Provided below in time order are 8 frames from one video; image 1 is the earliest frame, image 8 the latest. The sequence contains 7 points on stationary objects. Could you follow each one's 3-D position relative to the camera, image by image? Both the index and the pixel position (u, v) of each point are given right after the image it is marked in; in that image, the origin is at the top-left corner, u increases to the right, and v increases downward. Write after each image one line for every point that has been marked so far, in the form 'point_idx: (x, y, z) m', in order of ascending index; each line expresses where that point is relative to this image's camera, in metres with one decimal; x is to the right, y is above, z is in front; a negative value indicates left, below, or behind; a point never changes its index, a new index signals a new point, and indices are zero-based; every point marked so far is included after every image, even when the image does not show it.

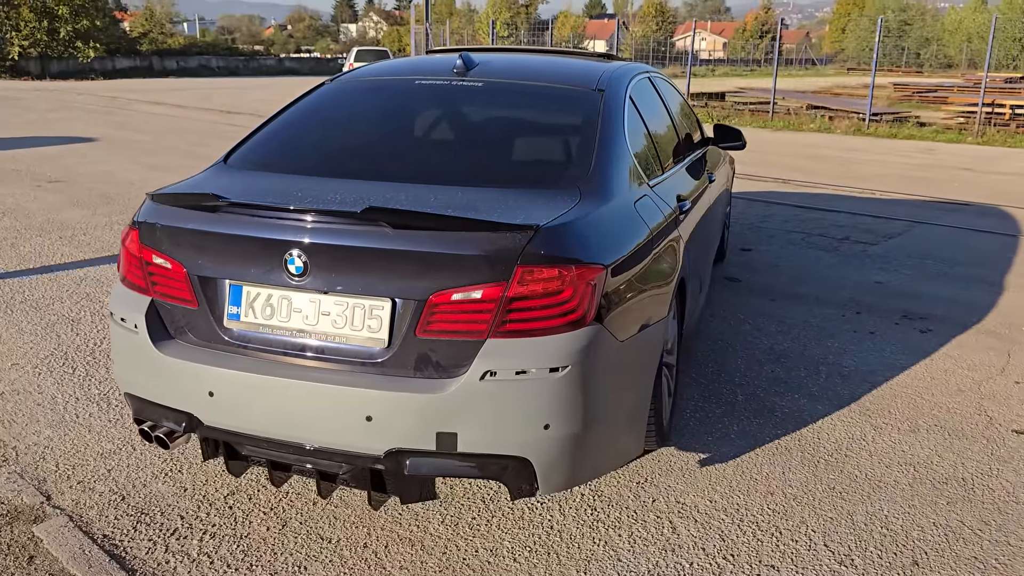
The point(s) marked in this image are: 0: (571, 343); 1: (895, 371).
0: (+0.2, -0.1, +2.2) m
1: (+1.7, -0.4, +3.9) m
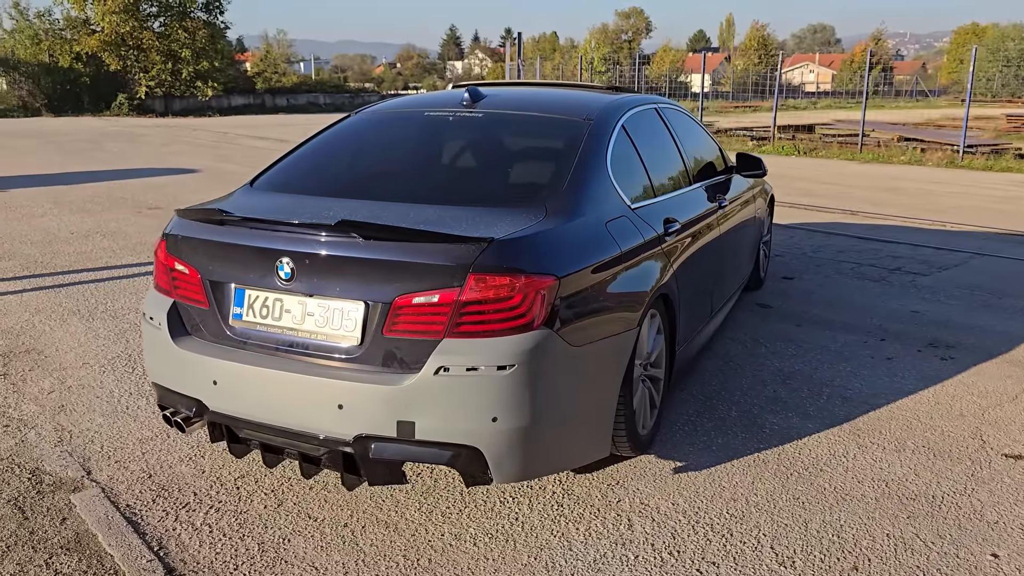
0: (0.0, -0.2, +2.5) m
1: (+1.8, -0.5, +3.9) m
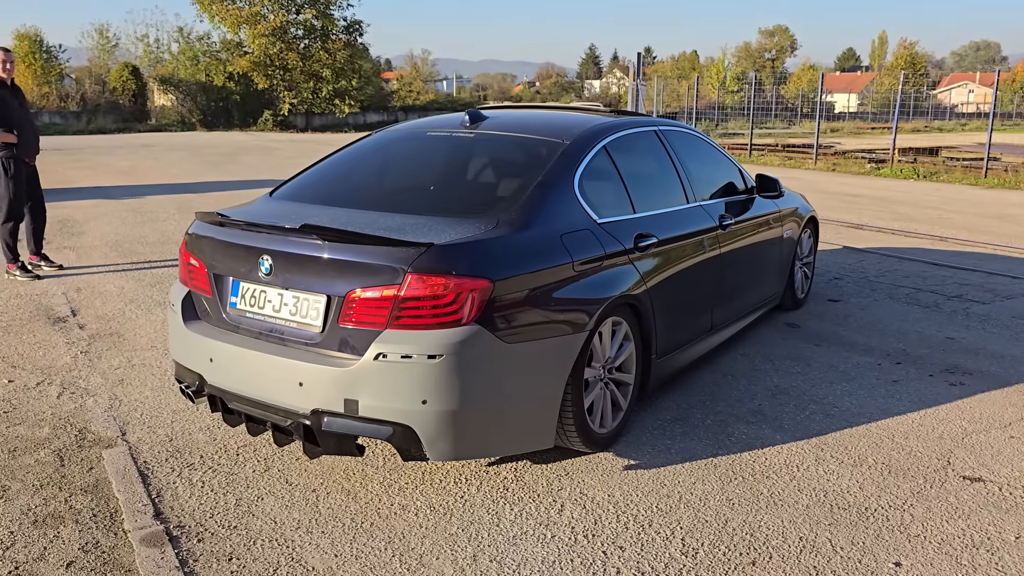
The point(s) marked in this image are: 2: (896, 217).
0: (-0.2, -0.2, +2.8) m
1: (+1.7, -0.6, +4.0) m
2: (+4.8, +0.9, +10.7) m
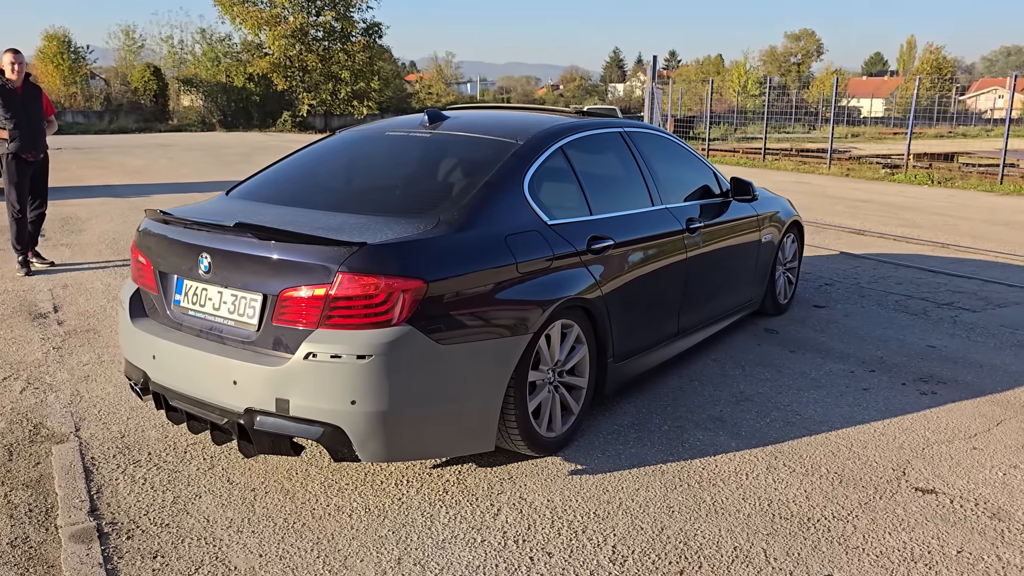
0: (-0.4, -0.2, +2.8) m
1: (+1.5, -0.6, +3.9) m
2: (+4.8, +0.8, +10.5) m
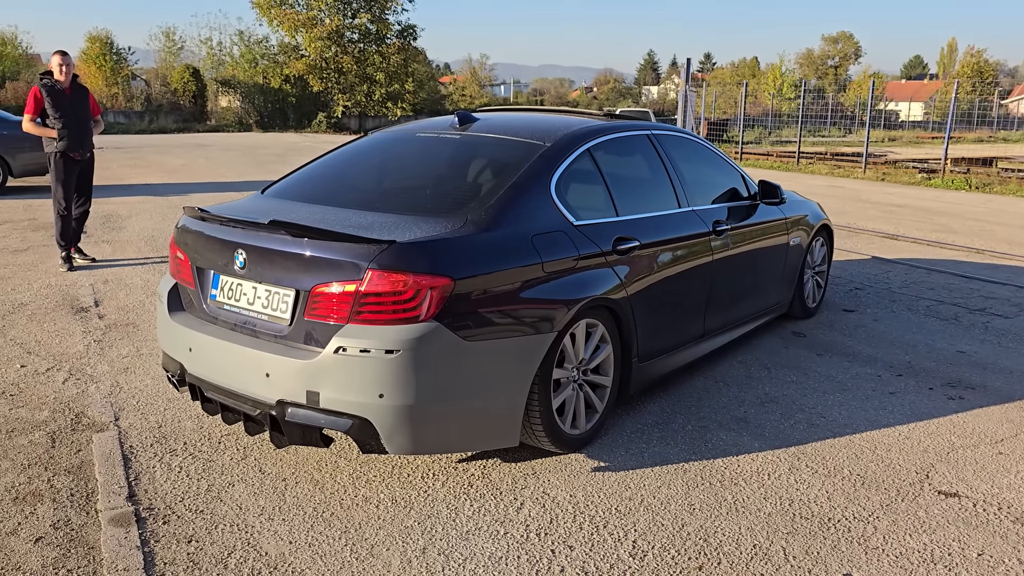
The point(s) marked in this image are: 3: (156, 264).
0: (-0.4, -0.2, +2.9) m
1: (+1.7, -0.6, +3.9) m
2: (+5.2, +0.7, +10.4) m
3: (-3.0, +0.2, +7.3) m
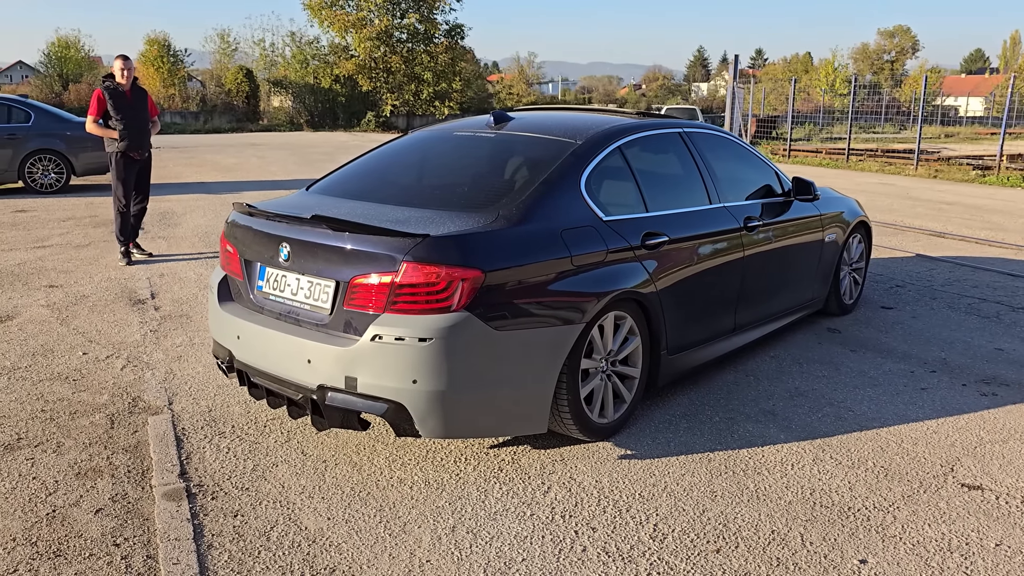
0: (-0.3, -0.1, +3.0) m
1: (+1.8, -0.6, +4.0) m
2: (+5.7, +0.7, +10.3) m
3: (-2.7, +0.3, +7.6) m
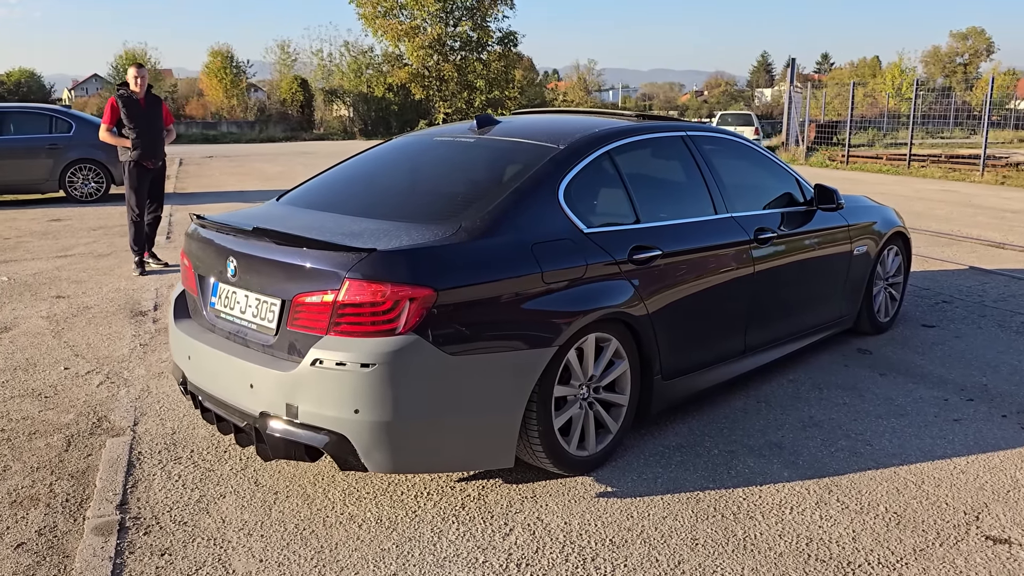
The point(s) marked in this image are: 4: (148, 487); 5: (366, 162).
0: (-0.4, -0.2, +2.8) m
1: (+1.7, -0.7, +3.5) m
2: (+6.0, +0.6, +9.5) m
3: (-2.5, +0.2, +7.5) m
4: (-1.4, -0.8, +3.3) m
5: (-0.7, +0.6, +4.2) m
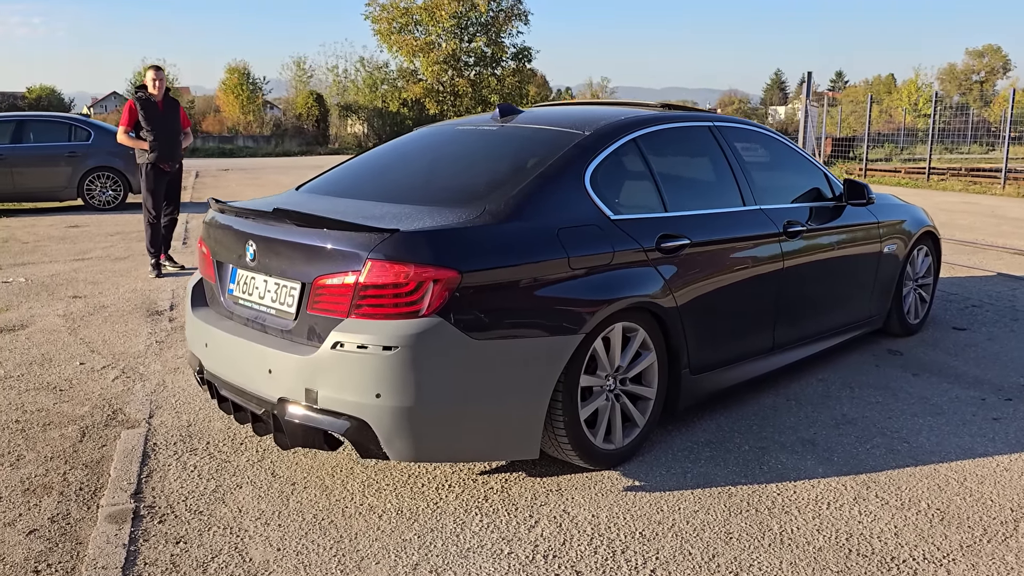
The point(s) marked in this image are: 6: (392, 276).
0: (-0.3, -0.1, +2.7) m
1: (+1.8, -0.7, +3.4) m
2: (+6.2, +0.5, +9.4) m
3: (-2.4, +0.1, +7.4) m
4: (-1.3, -0.7, +3.2) m
5: (-0.6, +0.6, +4.1) m
6: (-0.4, 0.0, +2.7) m
